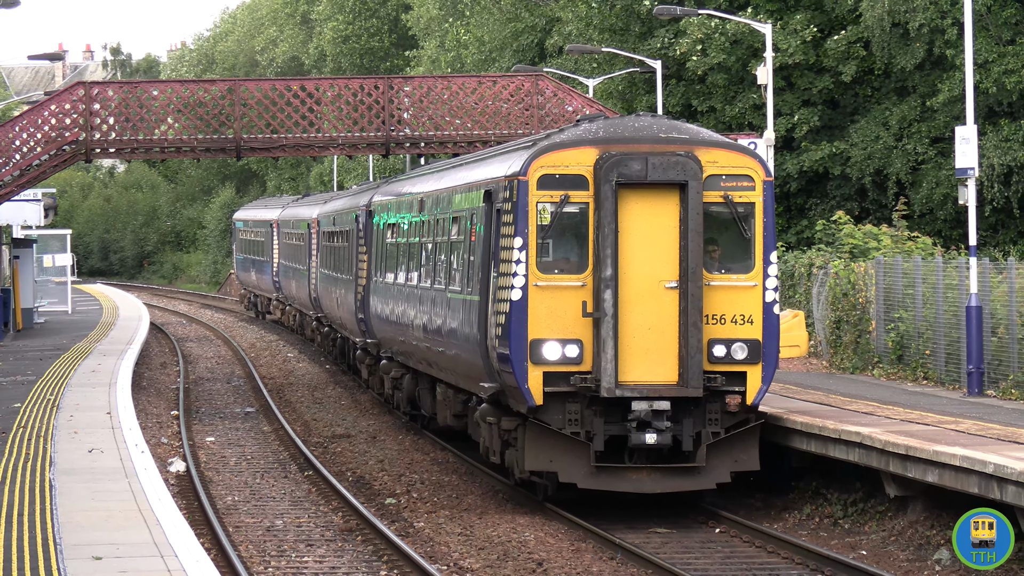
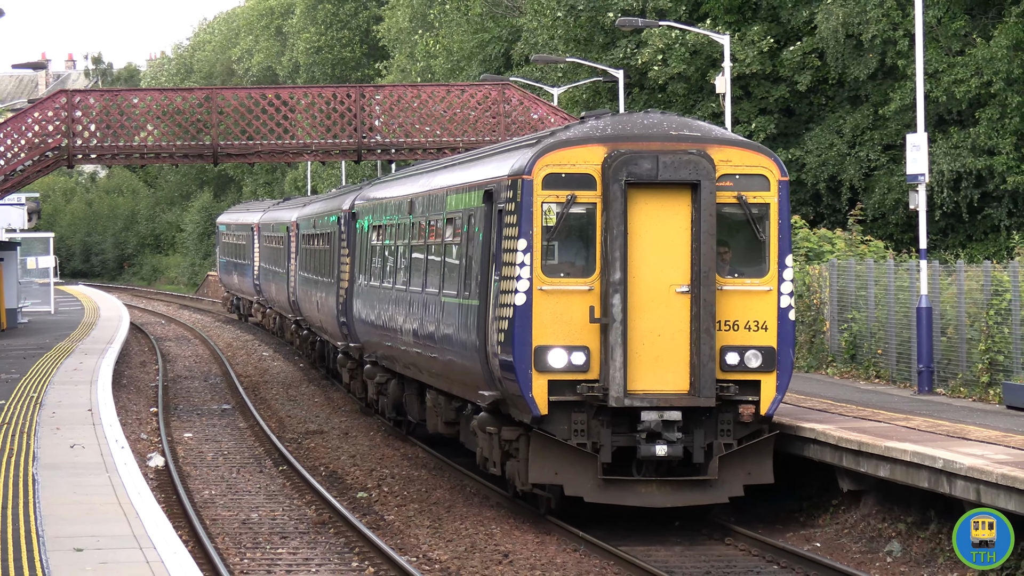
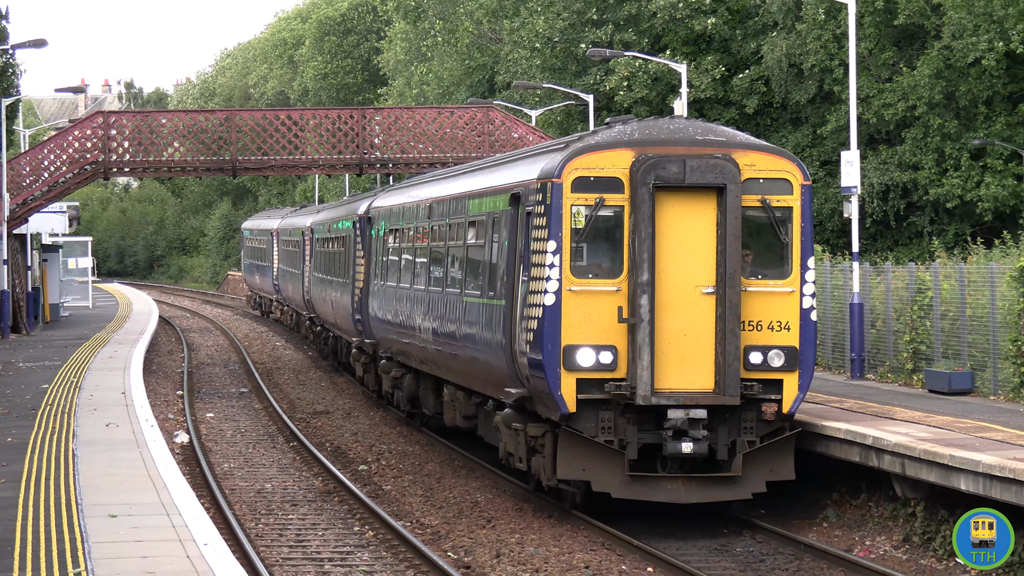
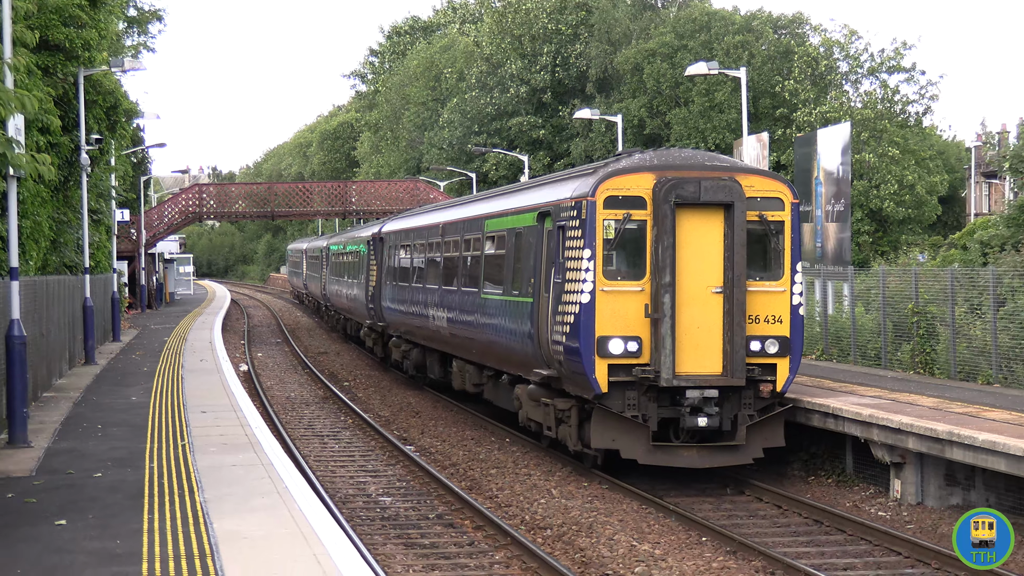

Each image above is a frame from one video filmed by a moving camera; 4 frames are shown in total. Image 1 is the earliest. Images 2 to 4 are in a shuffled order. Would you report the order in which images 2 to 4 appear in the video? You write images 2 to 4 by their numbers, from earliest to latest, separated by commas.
2, 3, 4
